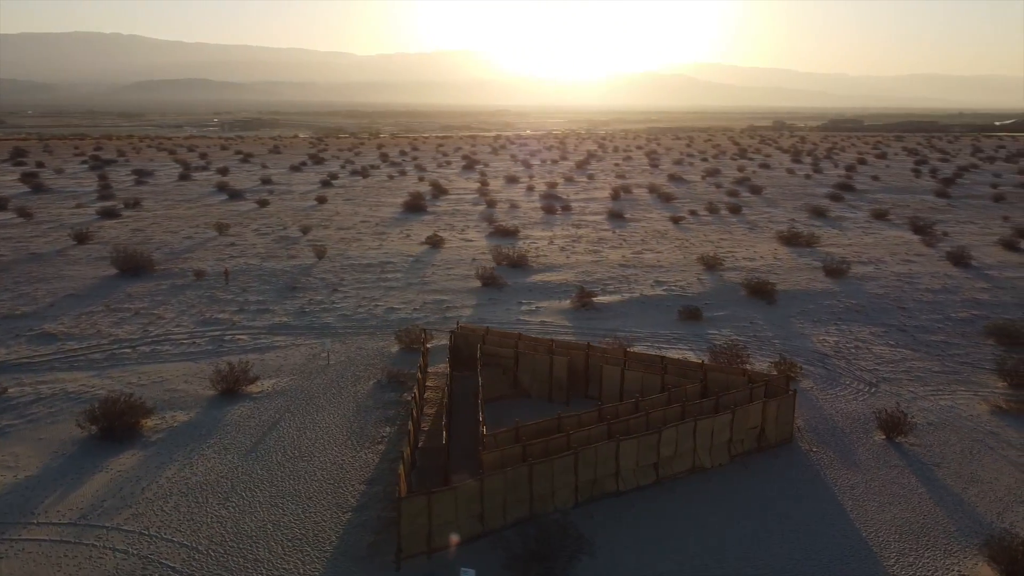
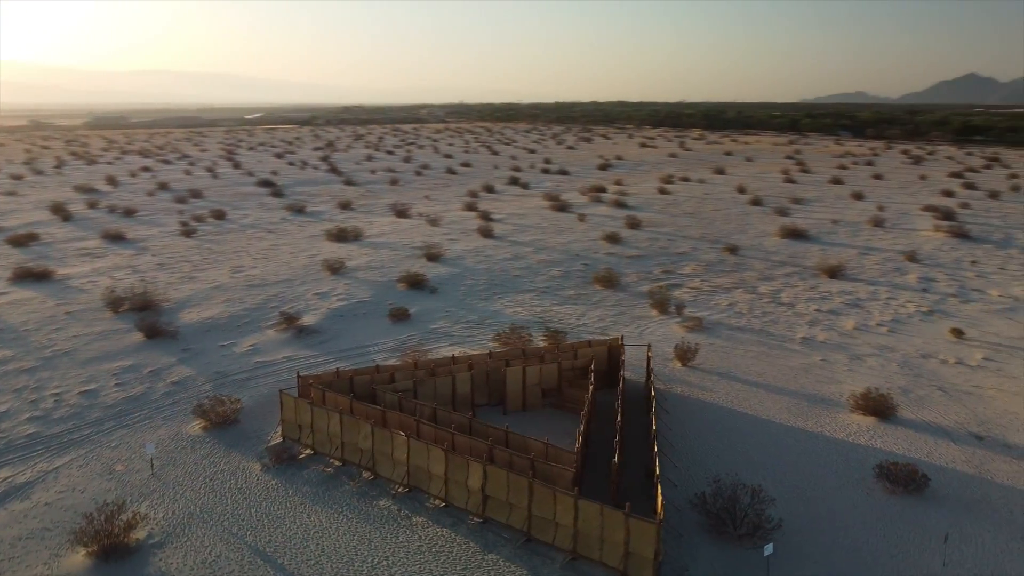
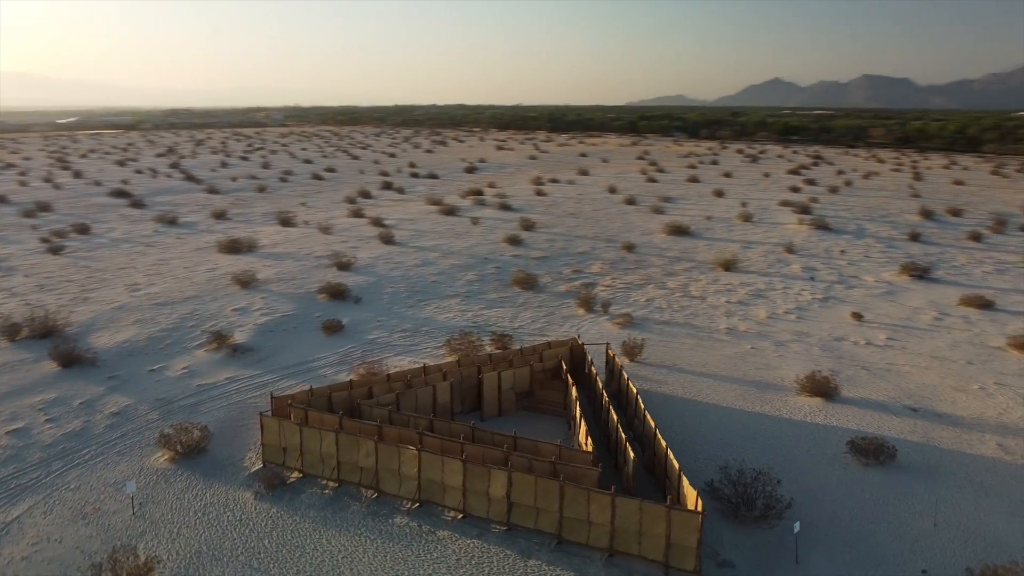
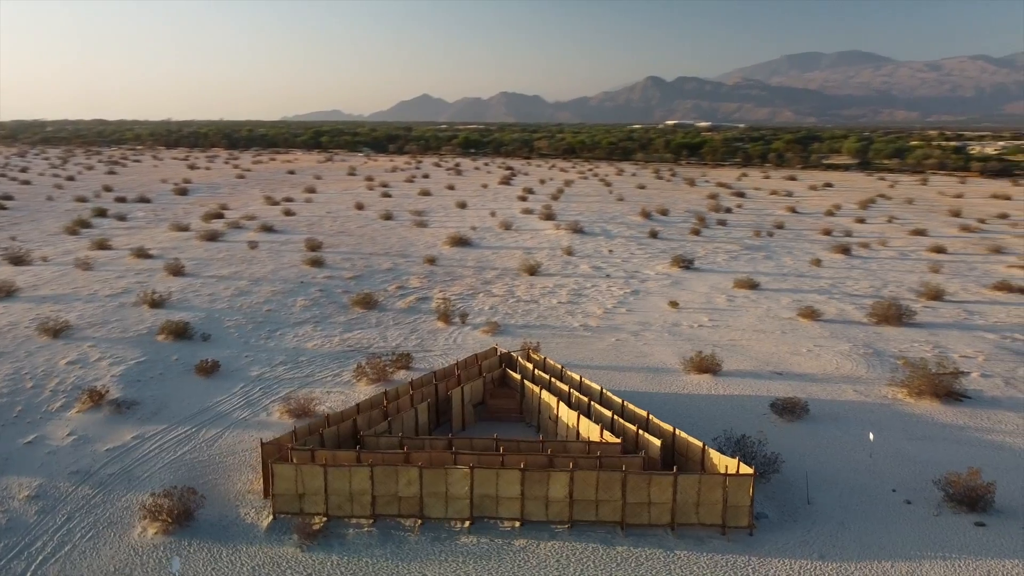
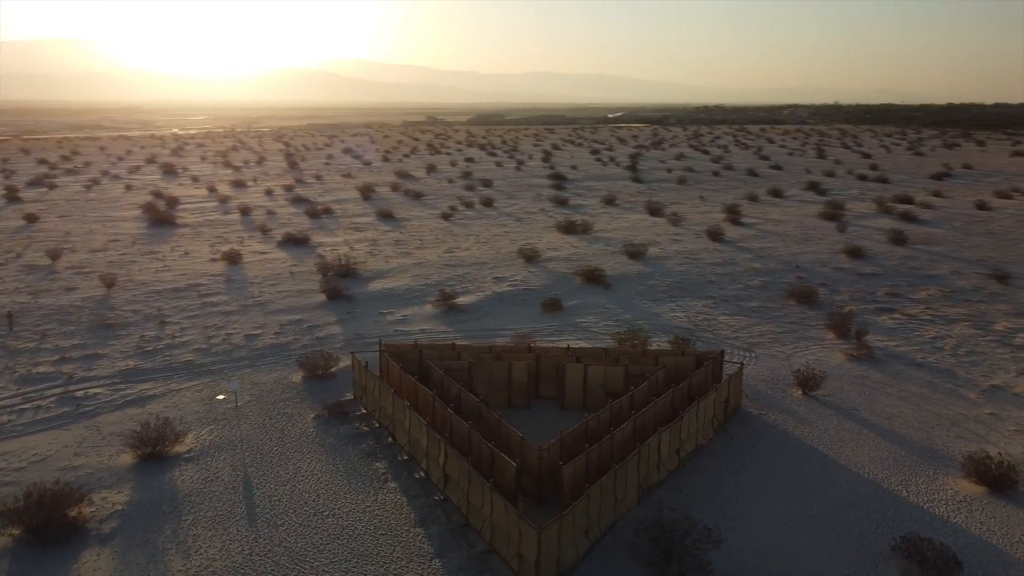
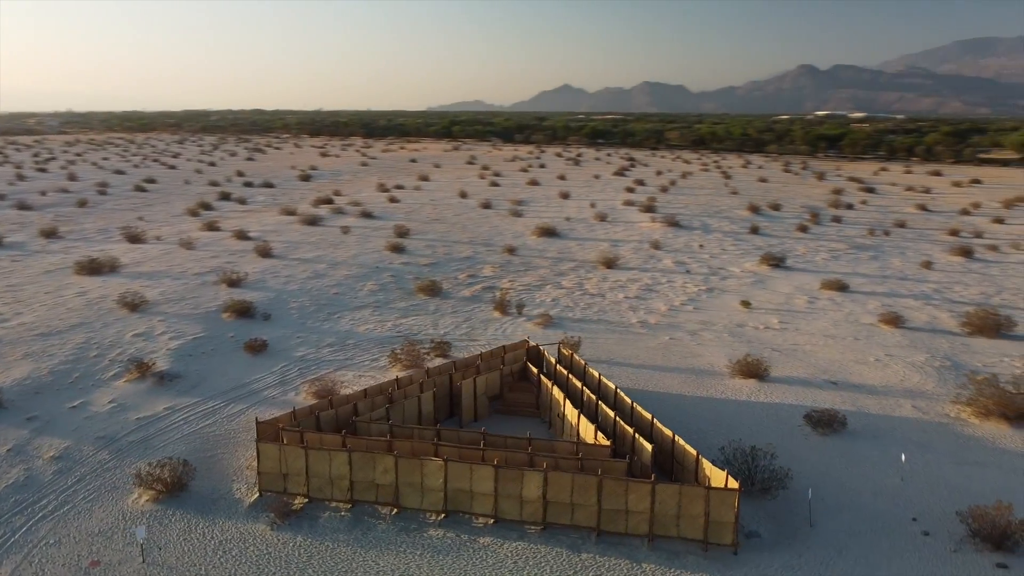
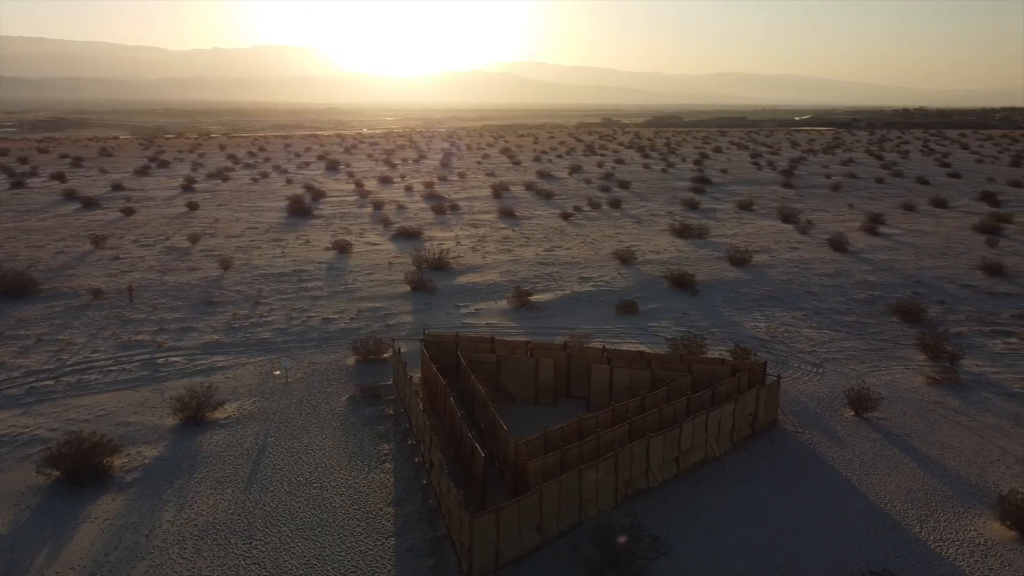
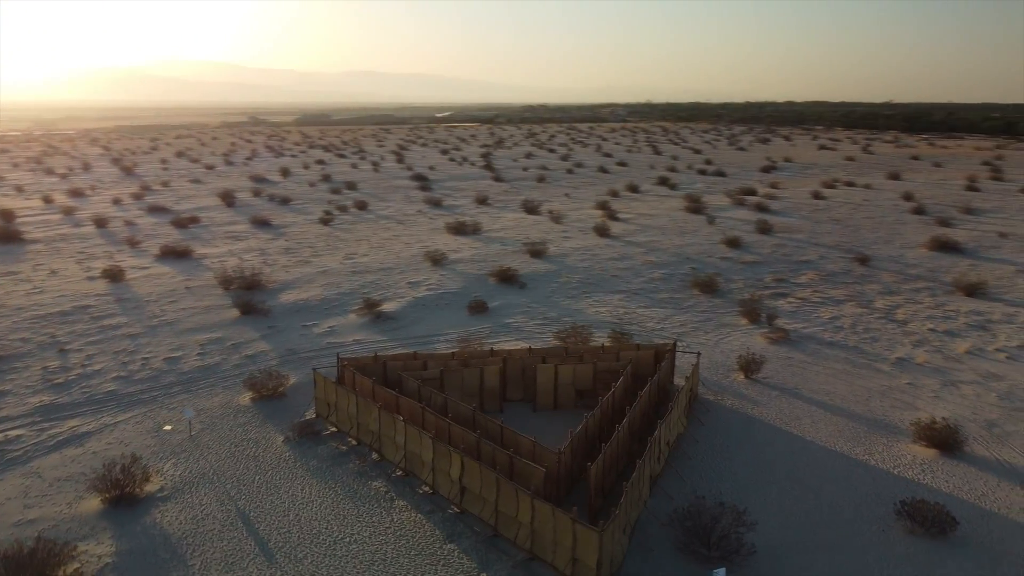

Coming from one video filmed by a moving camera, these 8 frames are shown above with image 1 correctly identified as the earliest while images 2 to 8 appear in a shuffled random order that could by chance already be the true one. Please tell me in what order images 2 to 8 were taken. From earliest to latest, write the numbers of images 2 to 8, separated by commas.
7, 5, 8, 2, 3, 6, 4
